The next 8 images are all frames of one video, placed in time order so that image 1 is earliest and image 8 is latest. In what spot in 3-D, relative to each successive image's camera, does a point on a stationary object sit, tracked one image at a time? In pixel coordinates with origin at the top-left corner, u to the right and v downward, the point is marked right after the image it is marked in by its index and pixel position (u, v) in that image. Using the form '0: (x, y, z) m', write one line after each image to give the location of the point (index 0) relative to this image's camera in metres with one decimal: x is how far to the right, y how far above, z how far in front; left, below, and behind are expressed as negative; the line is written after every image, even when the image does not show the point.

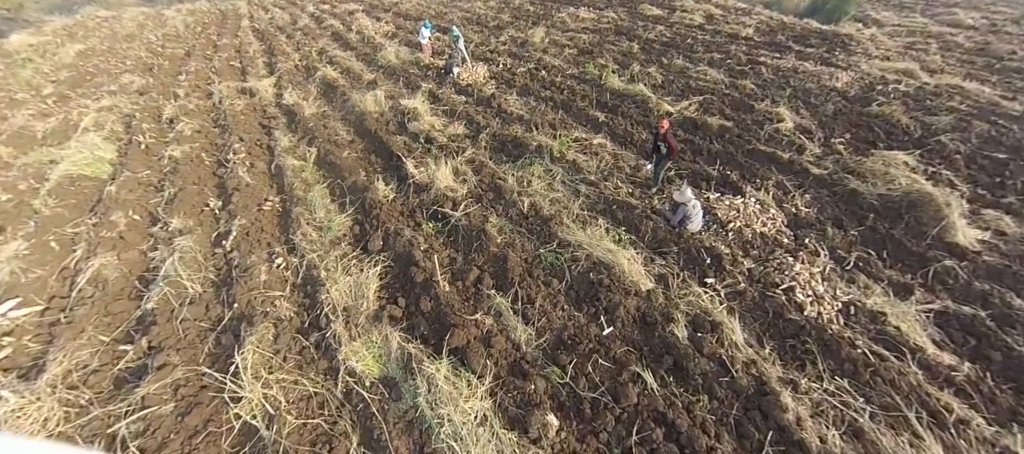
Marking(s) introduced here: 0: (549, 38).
0: (+1.1, +5.8, +10.5) m
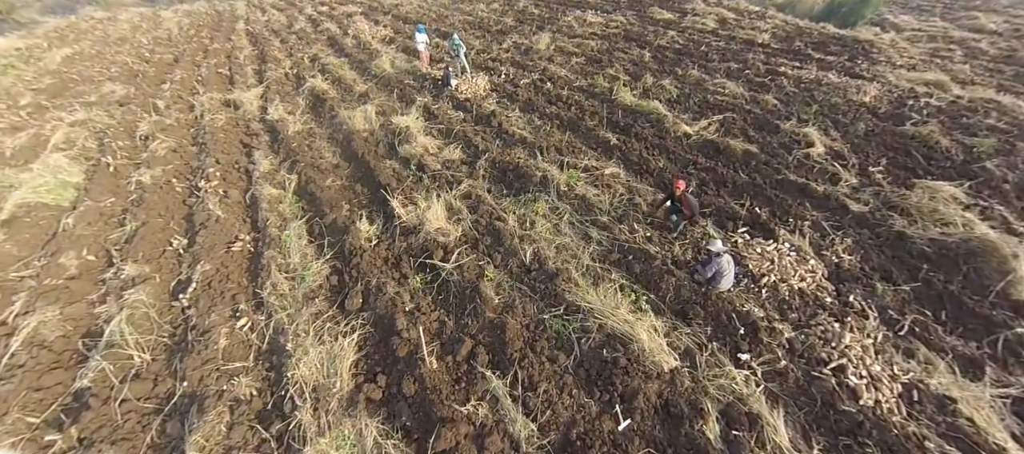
0: (+1.2, +5.2, +9.9) m
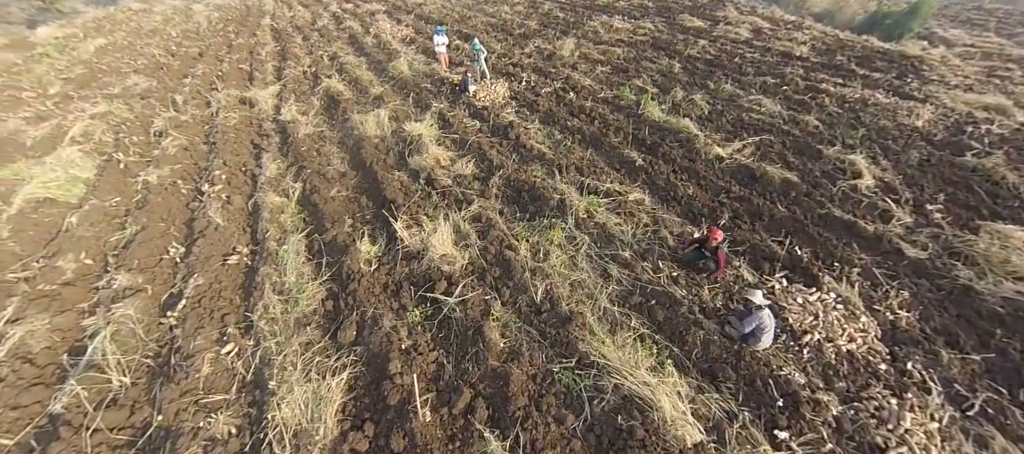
0: (+1.9, +4.8, +9.5) m
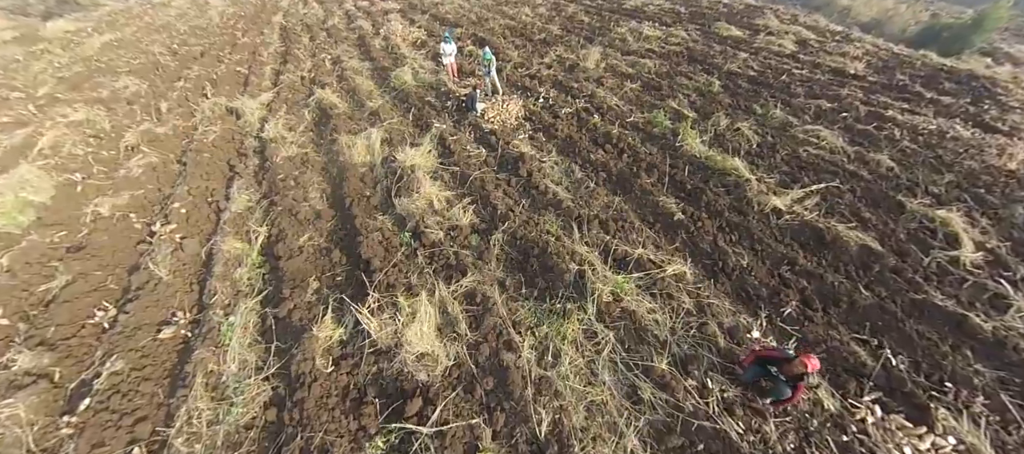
0: (+2.3, +4.0, +8.5) m
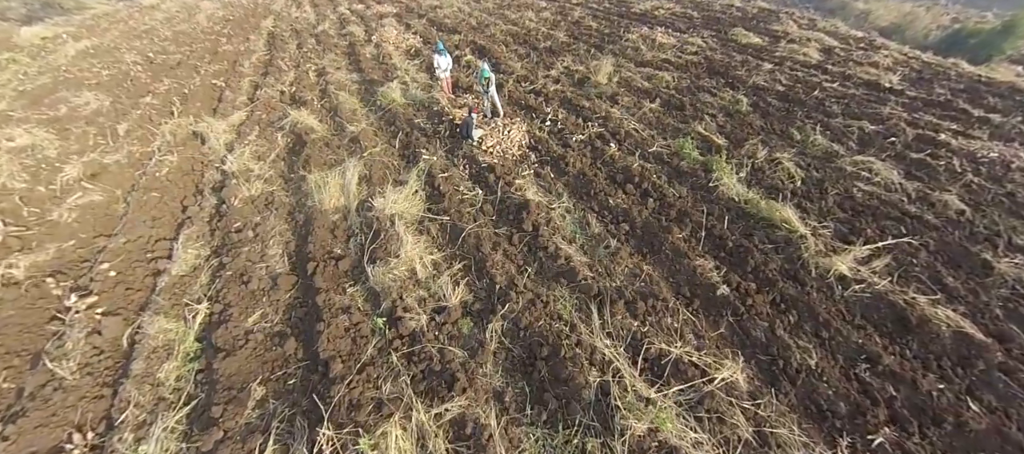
0: (+2.3, +3.3, +7.6) m
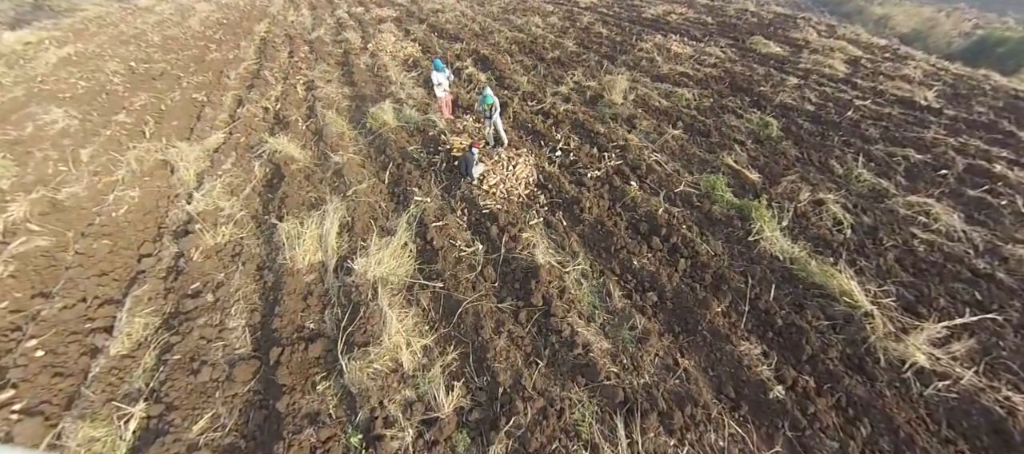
0: (+2.4, +2.6, +6.9) m
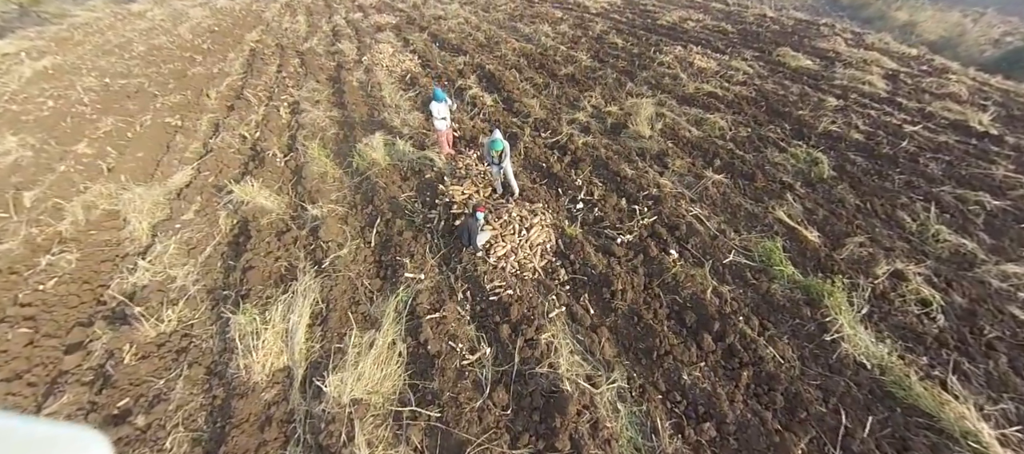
0: (+2.6, +1.8, +6.1) m
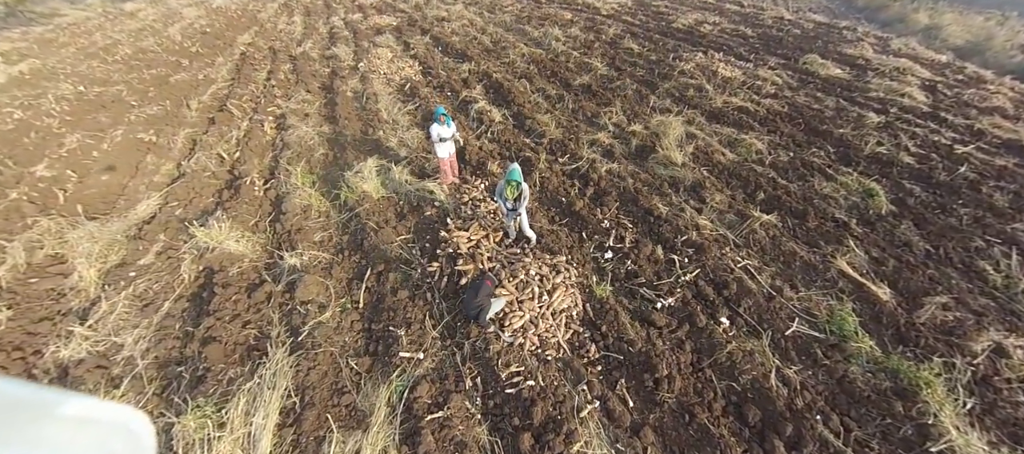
0: (+2.8, +1.3, +5.4) m
